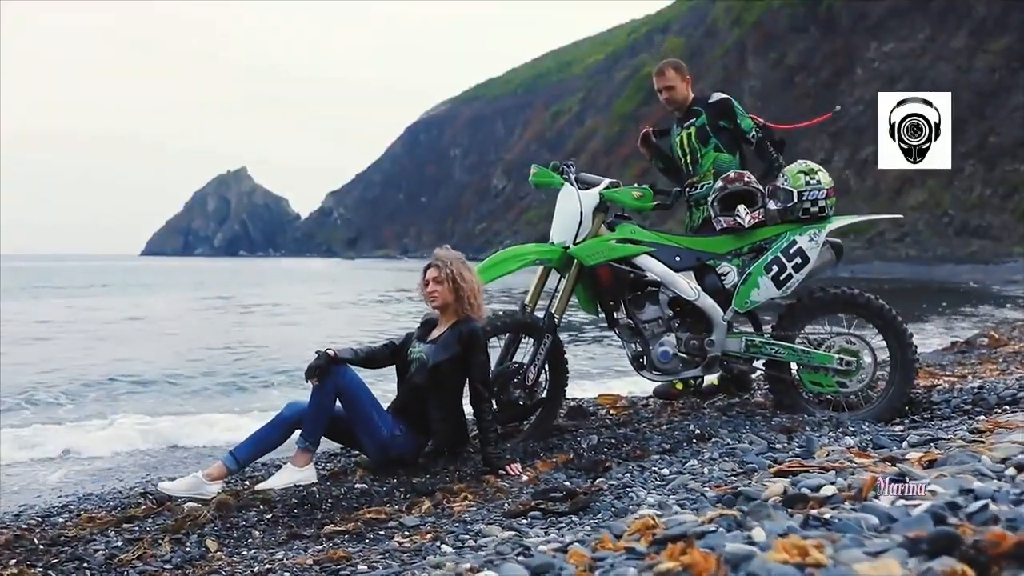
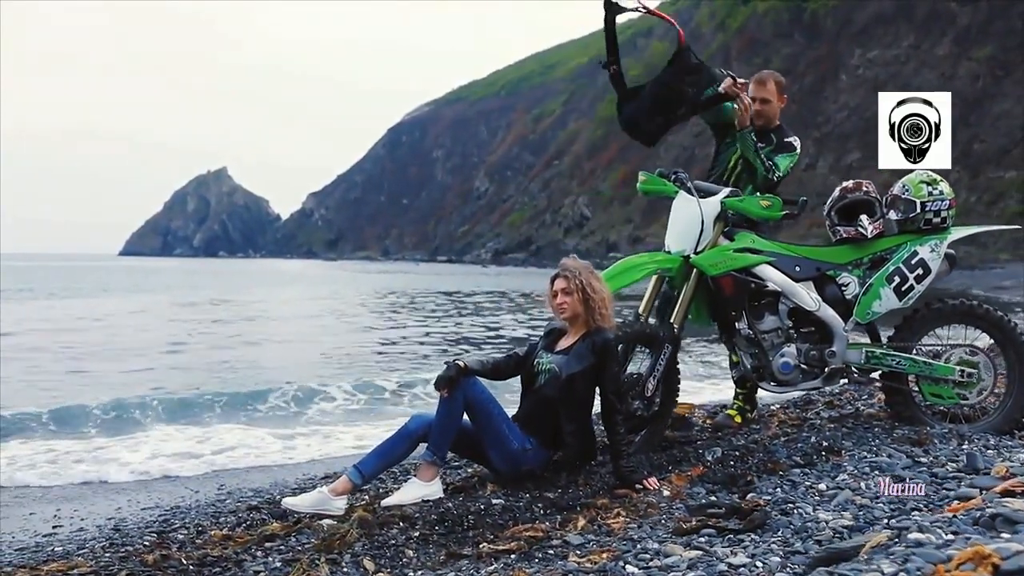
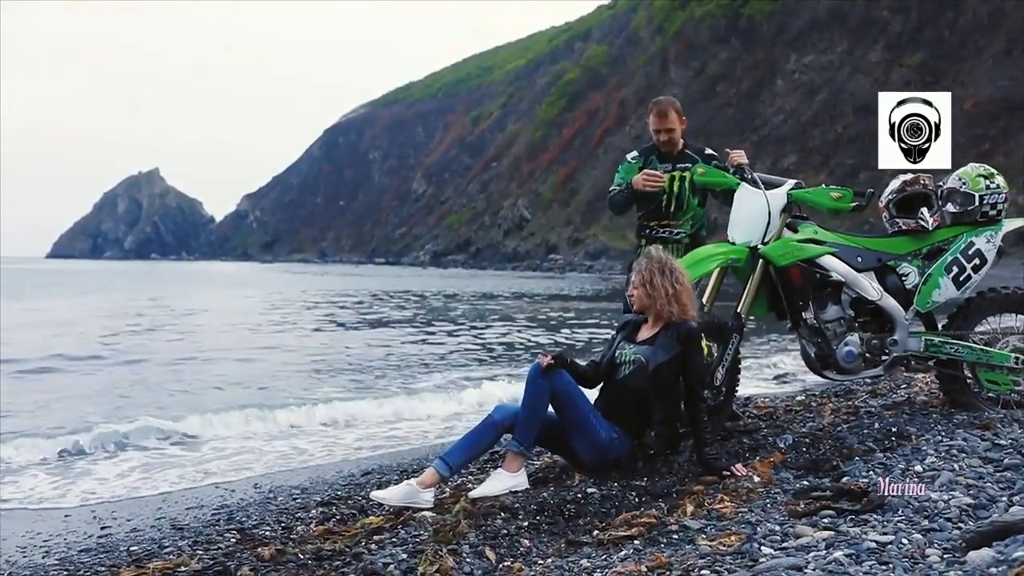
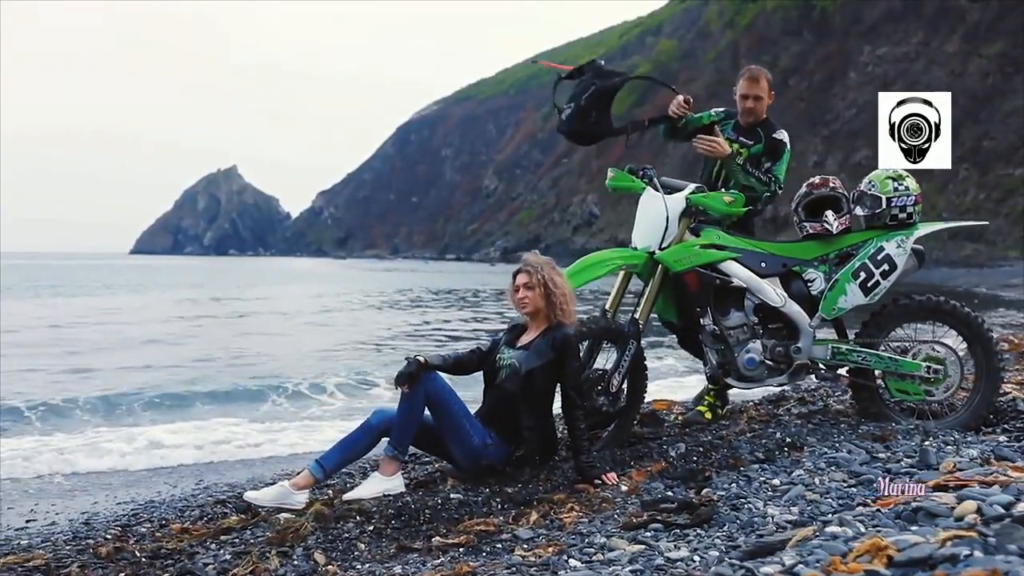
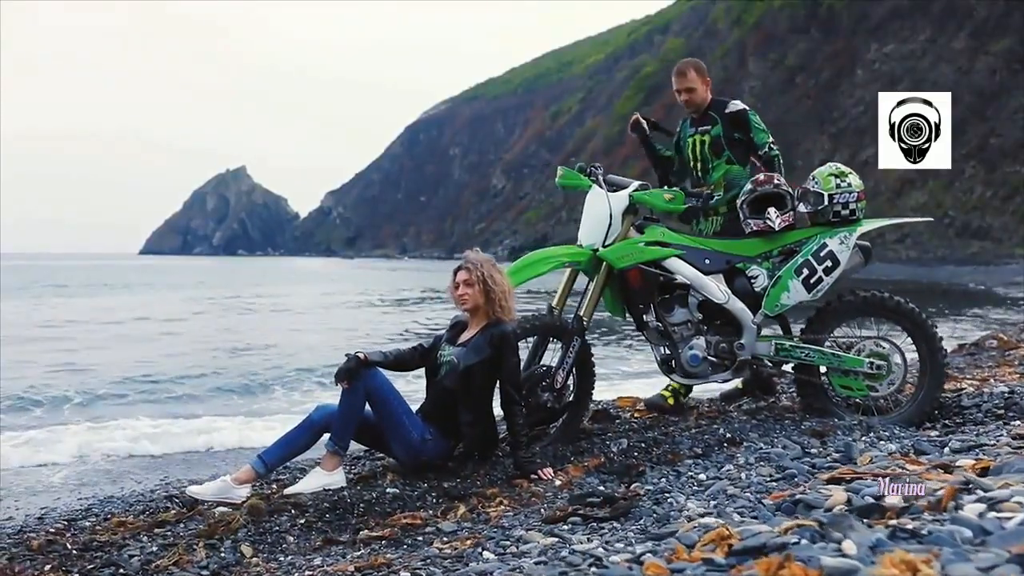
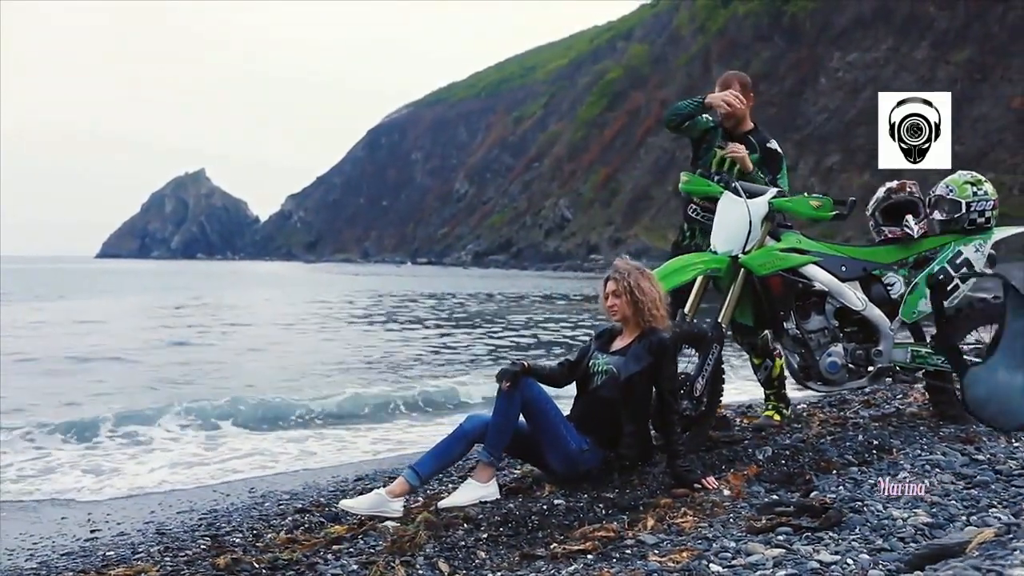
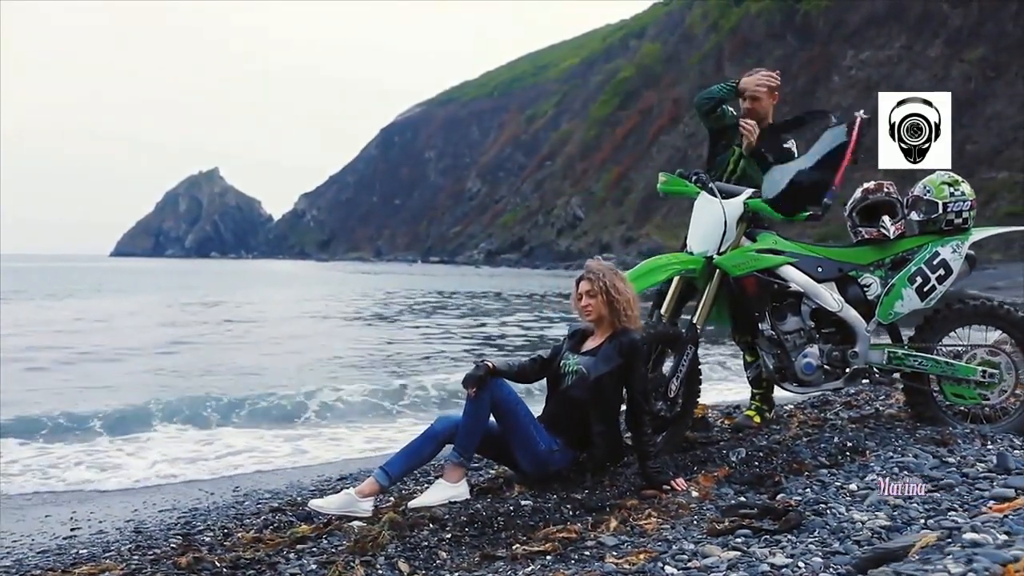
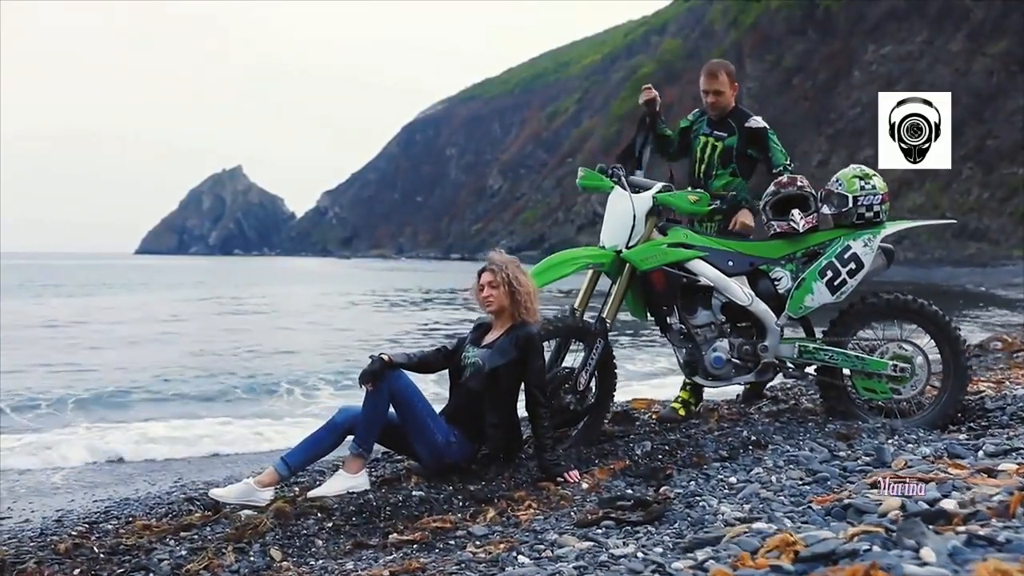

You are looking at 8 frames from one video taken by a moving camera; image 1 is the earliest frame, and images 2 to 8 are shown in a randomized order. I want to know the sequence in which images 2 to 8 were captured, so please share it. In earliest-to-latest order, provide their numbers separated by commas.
5, 8, 4, 2, 7, 6, 3
